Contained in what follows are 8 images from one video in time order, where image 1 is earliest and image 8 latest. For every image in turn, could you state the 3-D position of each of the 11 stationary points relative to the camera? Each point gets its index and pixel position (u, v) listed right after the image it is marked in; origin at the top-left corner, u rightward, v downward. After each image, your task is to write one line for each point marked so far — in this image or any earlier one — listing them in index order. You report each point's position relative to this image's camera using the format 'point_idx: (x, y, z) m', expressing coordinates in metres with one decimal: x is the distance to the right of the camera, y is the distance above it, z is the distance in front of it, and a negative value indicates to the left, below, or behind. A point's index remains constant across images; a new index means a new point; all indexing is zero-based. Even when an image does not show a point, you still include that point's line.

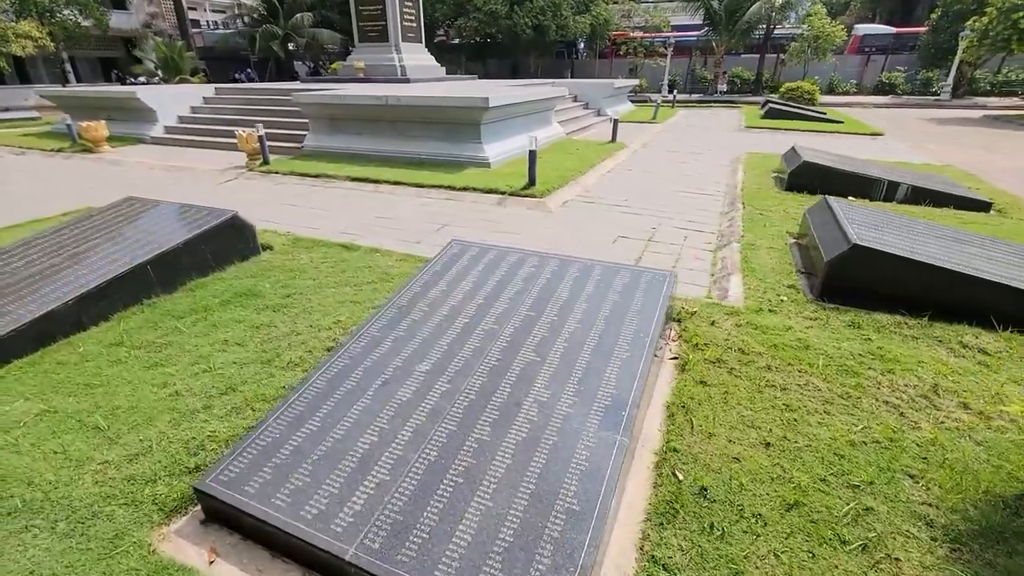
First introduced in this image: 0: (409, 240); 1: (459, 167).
0: (-1.0, +0.5, +4.8) m
1: (-0.8, +1.8, +7.4) m
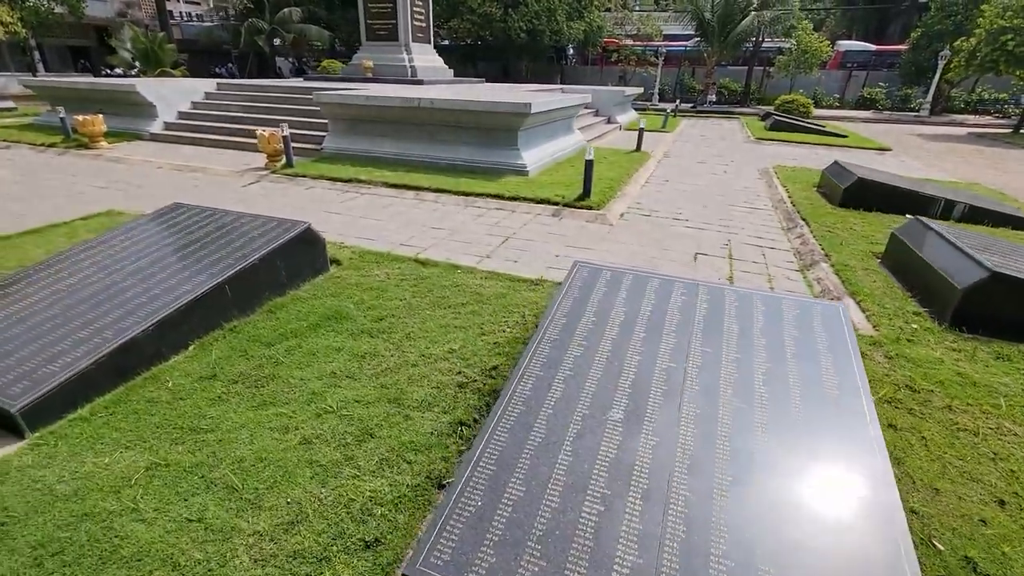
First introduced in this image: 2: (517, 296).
0: (-0.3, +0.3, +4.5) m
1: (-0.2, +1.6, +7.1) m
2: (0.0, -0.1, +3.5) m
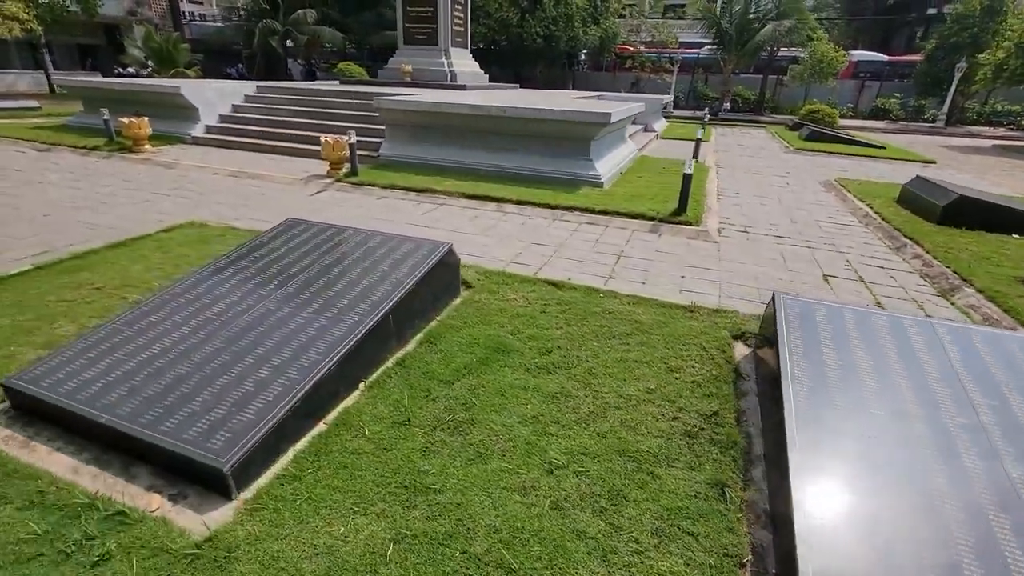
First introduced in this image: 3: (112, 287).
0: (+0.8, +0.1, +4.2) m
1: (+0.8, +1.4, +6.9) m
2: (+1.1, -0.2, +3.2) m
3: (-2.9, 0.0, +3.6) m
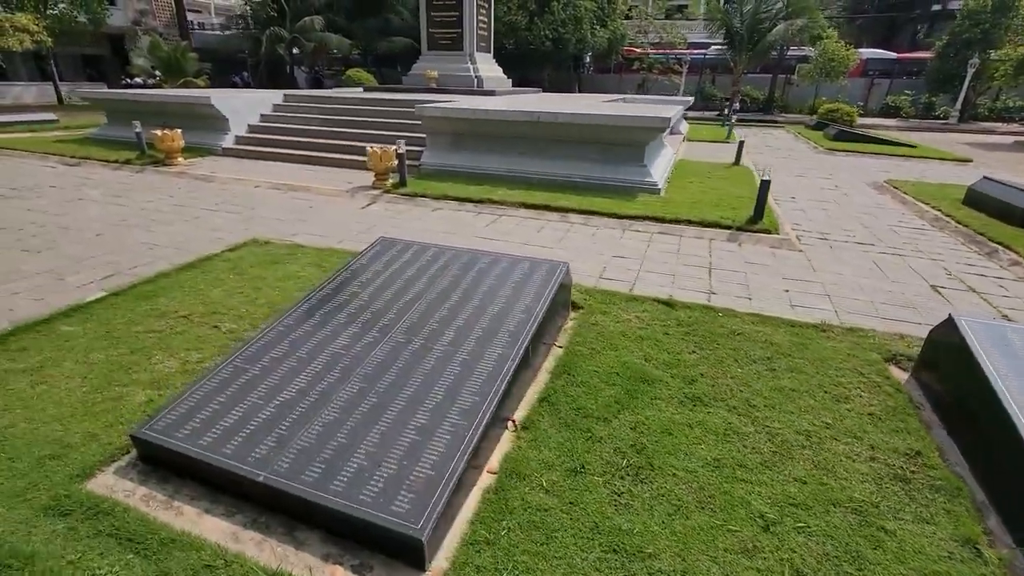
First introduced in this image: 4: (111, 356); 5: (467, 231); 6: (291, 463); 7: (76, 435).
0: (+1.6, 0.0, +4.0) m
1: (+1.6, +1.3, +6.7) m
2: (+1.9, -0.4, +3.0) m
3: (-2.2, -0.2, +3.4) m
4: (-2.3, -0.4, +2.9) m
5: (-0.5, +0.6, +5.4) m
6: (-0.9, -0.7, +1.9) m
7: (-2.0, -0.7, +2.3) m
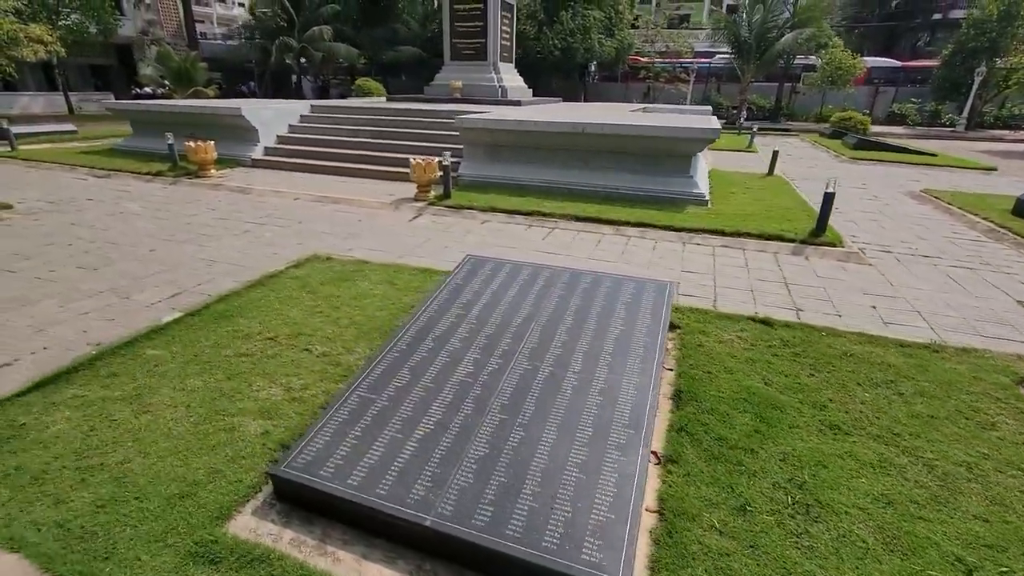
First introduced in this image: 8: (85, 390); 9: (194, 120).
0: (+2.2, -0.1, +3.9) m
1: (+2.2, +1.1, +6.6) m
2: (+2.5, -0.5, +2.9) m
3: (-1.5, -0.3, +3.3) m
4: (-1.7, -0.5, +2.8) m
5: (+0.1, +0.5, +5.3) m
6: (-0.2, -0.8, +1.8) m
7: (-1.4, -0.8, +2.2) m
8: (-2.4, -0.6, +2.7) m
9: (-6.0, +3.2, +9.3) m
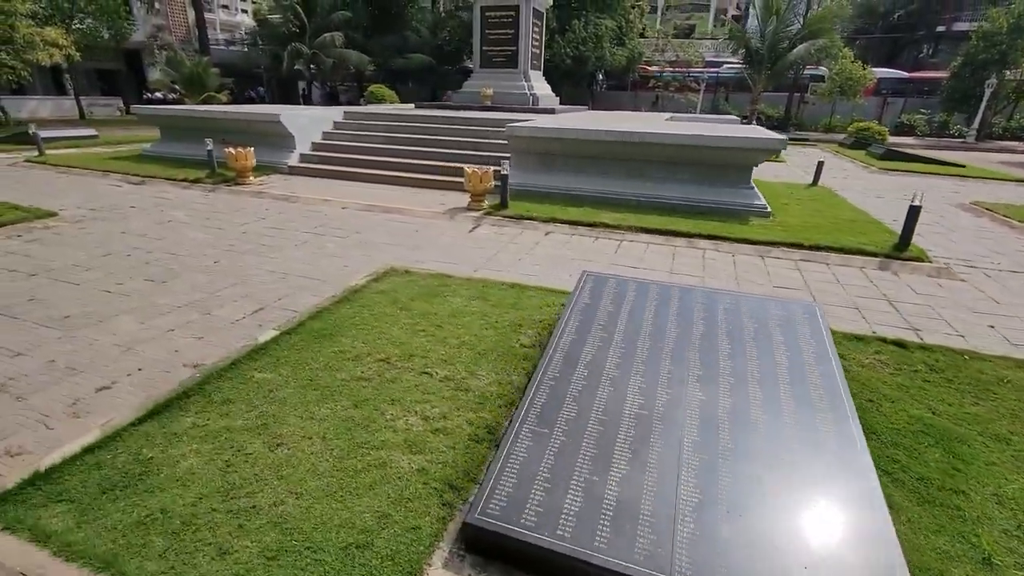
0: (+3.0, -0.3, +3.7) m
1: (+3.0, +0.9, +6.5) m
2: (+3.3, -0.6, +2.8) m
3: (-0.7, -0.4, +3.1) m
4: (-0.9, -0.6, +2.6) m
5: (+0.9, +0.3, +5.1) m
6: (+0.6, -0.9, +1.6) m
7: (-0.6, -0.9, +1.9) m
8: (-1.6, -0.7, +2.5) m
9: (-5.3, +3.0, +9.1) m
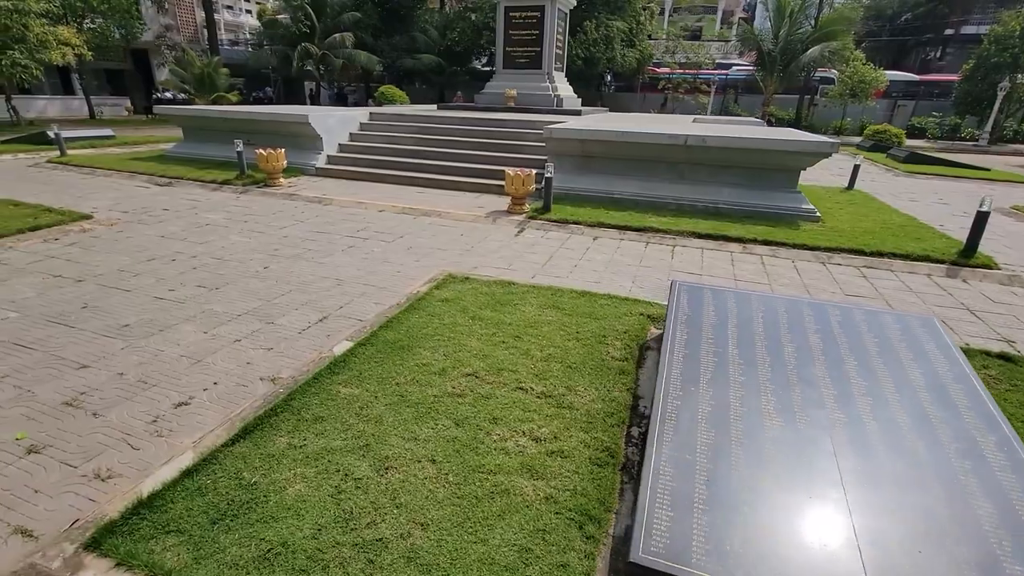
0: (+3.5, -0.4, +3.6) m
1: (+3.5, +0.9, +6.3) m
2: (+3.9, -0.7, +2.6) m
3: (-0.2, -0.5, +2.9) m
4: (-0.4, -0.7, +2.4) m
5: (+1.5, +0.2, +5.0) m
6: (+1.1, -1.0, +1.5) m
7: (0.0, -1.0, +1.8) m
8: (-1.0, -0.7, +2.4) m
9: (-4.7, +3.0, +9.0) m
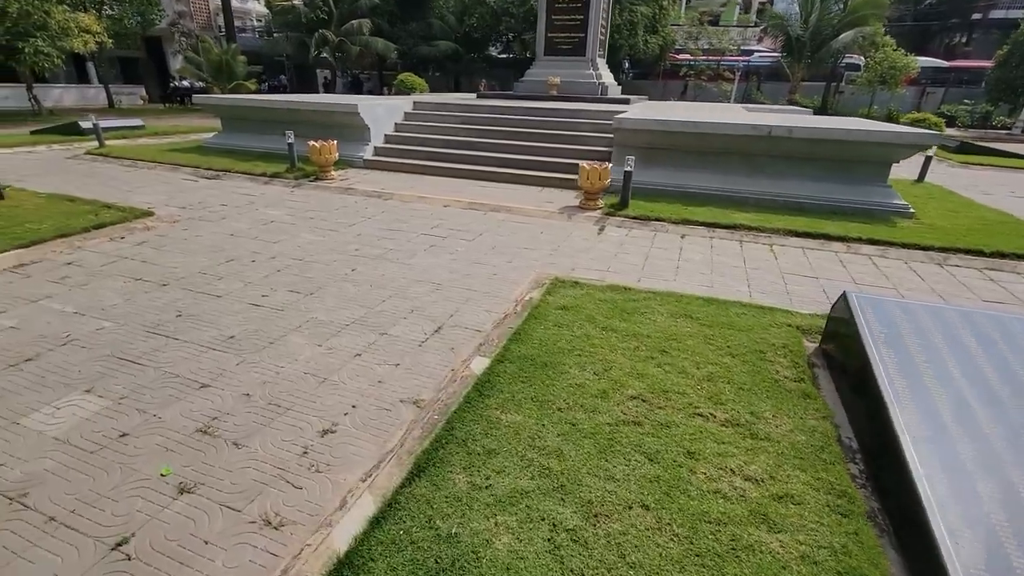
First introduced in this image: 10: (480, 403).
0: (+4.4, -0.4, +3.3) m
1: (+4.4, +0.9, +6.0) m
2: (+4.8, -0.8, +2.3) m
3: (+0.7, -0.6, +2.6) m
4: (+0.5, -0.8, +2.1) m
5: (+2.4, +0.2, +4.7) m
6: (+2.0, -1.1, +1.2) m
7: (+0.9, -1.1, +1.5) m
8: (-0.1, -0.8, +2.1) m
9: (-3.8, +3.0, +8.7) m
10: (-0.2, -0.6, +2.5) m
